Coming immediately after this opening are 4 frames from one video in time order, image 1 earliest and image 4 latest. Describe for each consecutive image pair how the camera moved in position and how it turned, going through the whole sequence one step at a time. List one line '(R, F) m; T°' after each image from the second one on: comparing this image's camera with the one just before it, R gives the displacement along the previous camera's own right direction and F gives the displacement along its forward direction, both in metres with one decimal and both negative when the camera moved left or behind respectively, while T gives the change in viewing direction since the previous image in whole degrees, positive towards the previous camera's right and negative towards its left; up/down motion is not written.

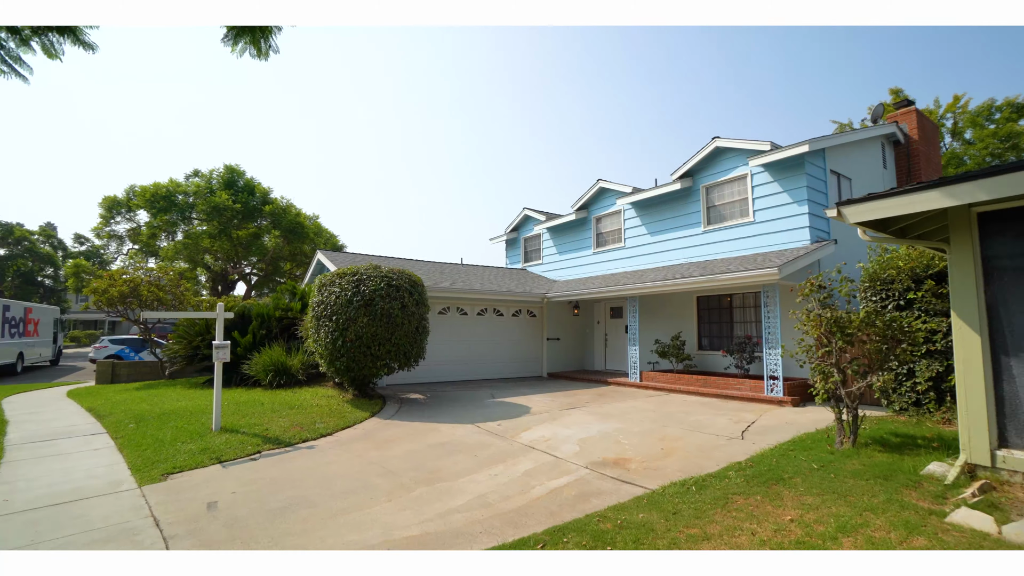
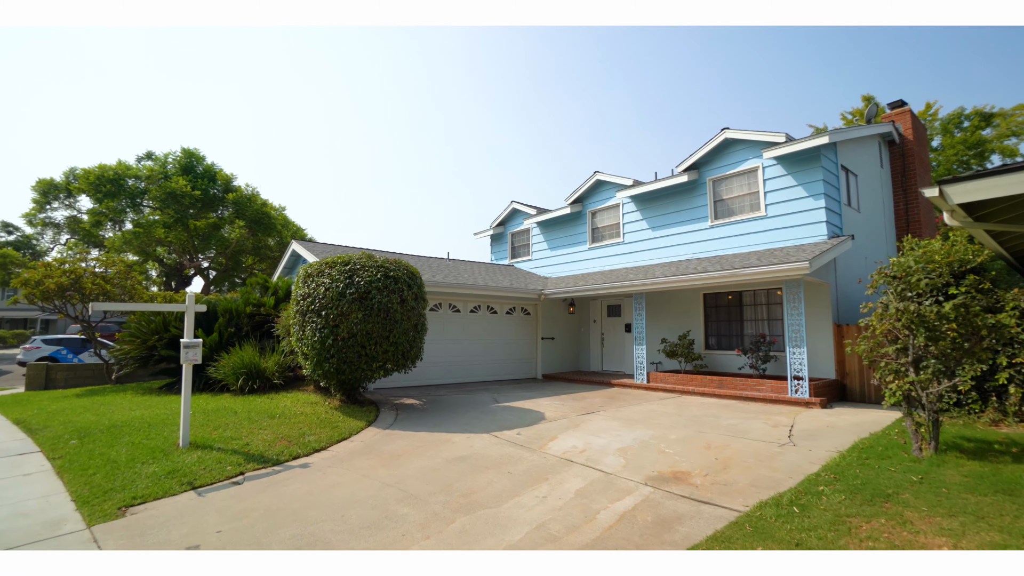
(-0.8, +0.8) m; +4°
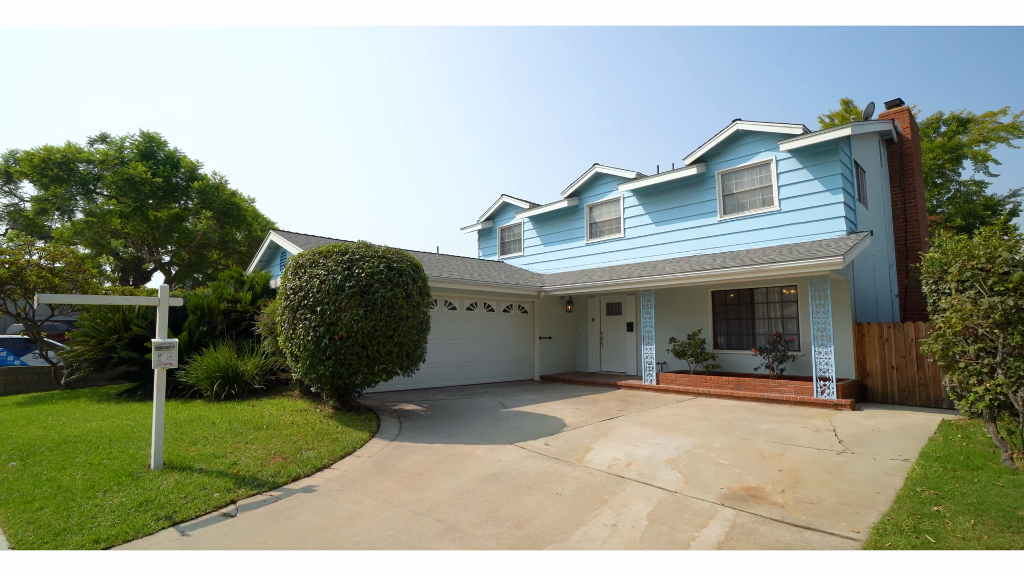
(-0.7, +0.7) m; +4°
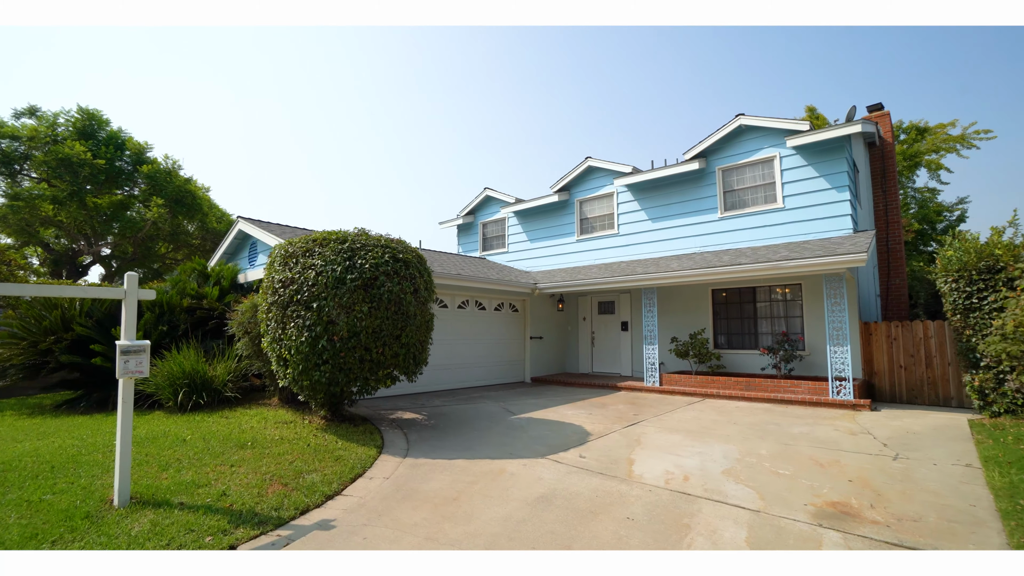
(-0.8, +0.7) m; +5°
